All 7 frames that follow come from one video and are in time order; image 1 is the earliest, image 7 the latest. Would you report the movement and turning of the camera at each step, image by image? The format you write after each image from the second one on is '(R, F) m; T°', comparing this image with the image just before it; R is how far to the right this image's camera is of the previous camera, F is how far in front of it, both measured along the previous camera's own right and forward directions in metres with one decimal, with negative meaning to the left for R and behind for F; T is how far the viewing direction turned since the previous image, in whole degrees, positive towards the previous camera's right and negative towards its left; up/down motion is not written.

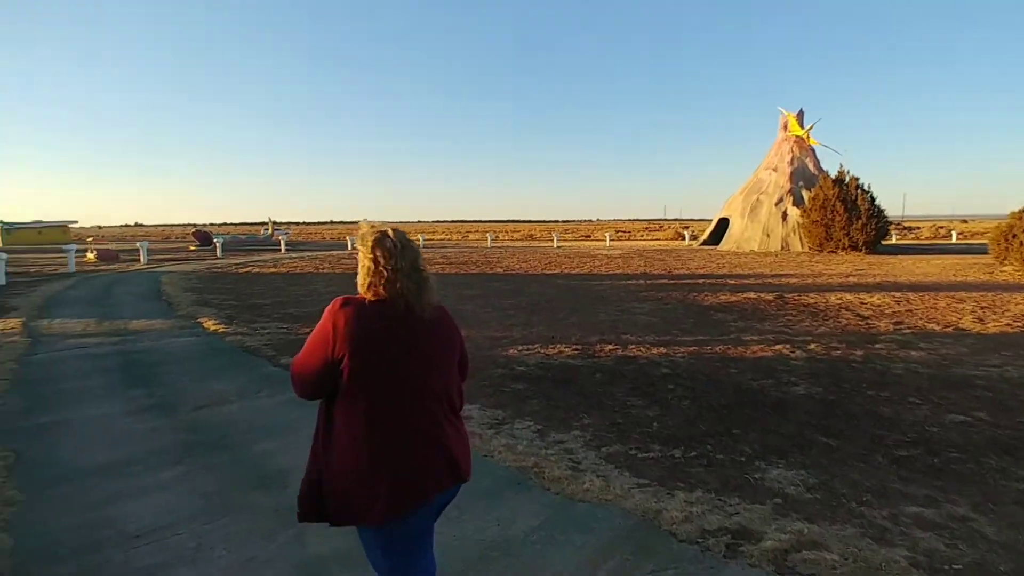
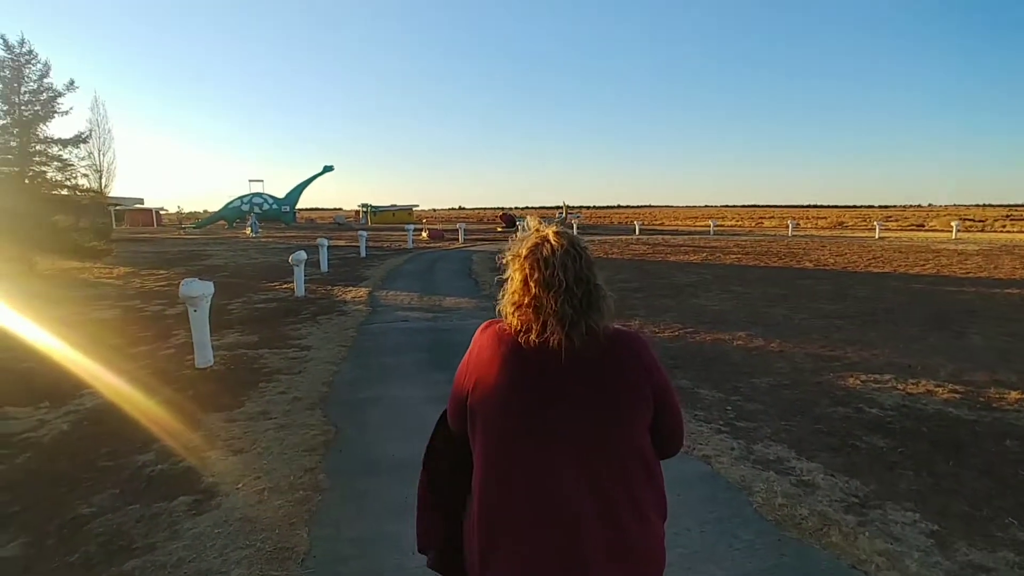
(-0.5, +1.0) m; -27°
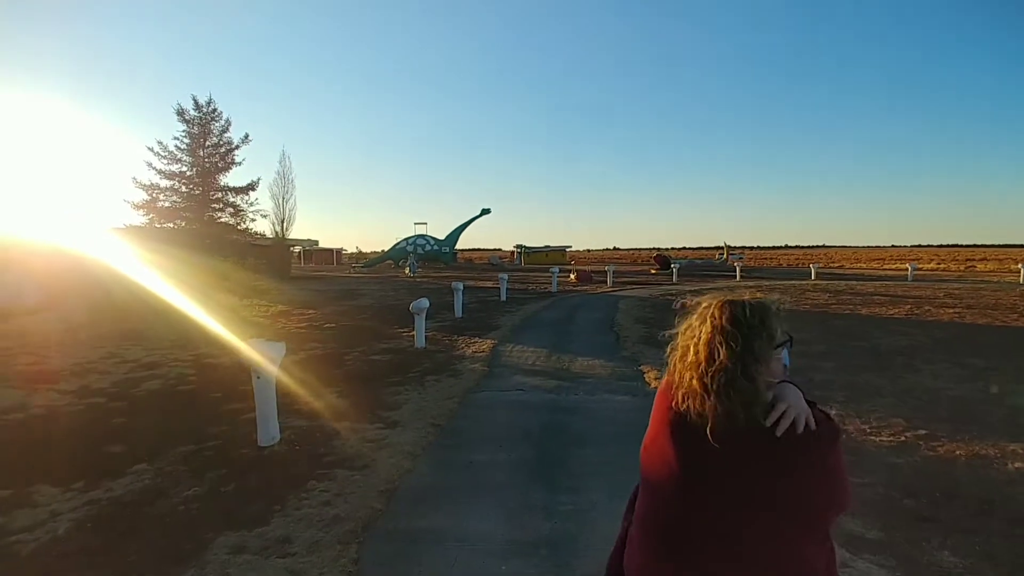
(+0.1, +2.1) m; -15°
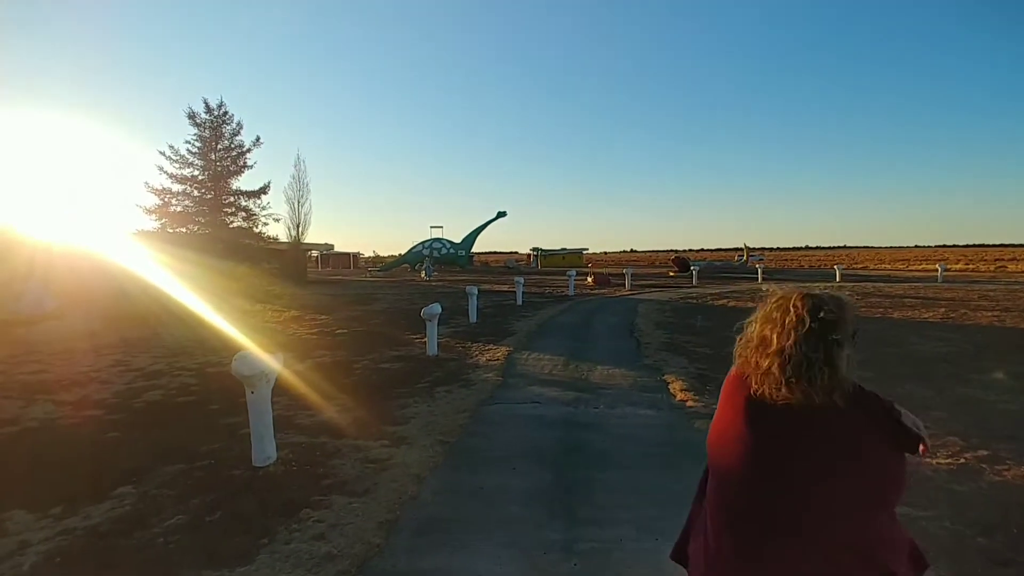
(0.0, +0.5) m; -2°
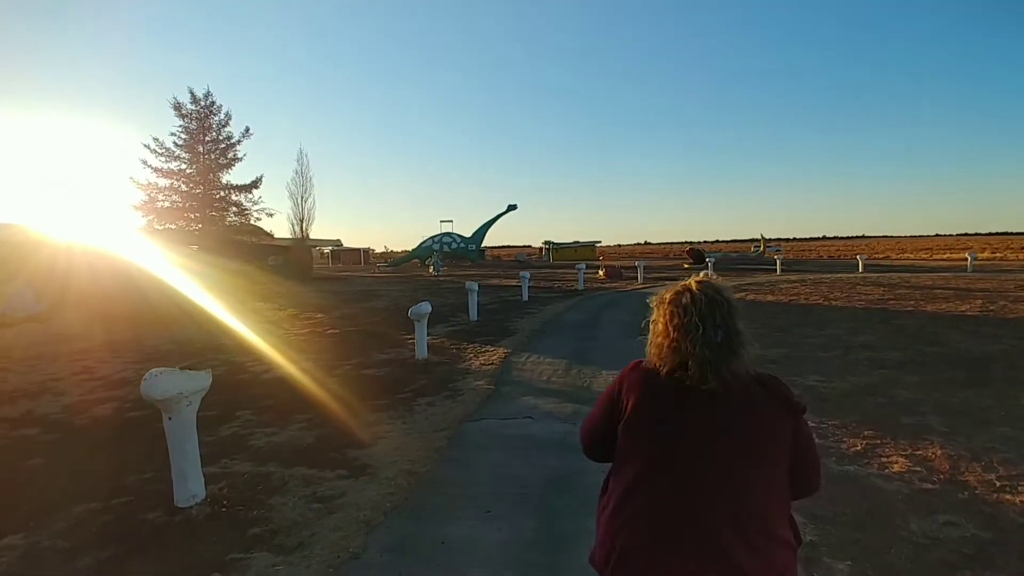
(+0.3, +1.1) m; -1°
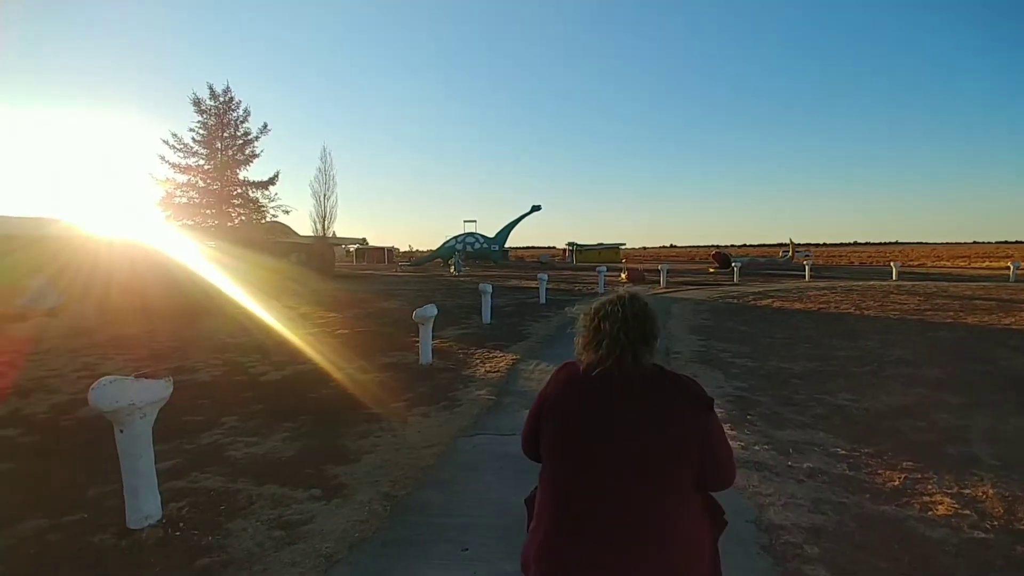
(+0.3, +0.5) m; -2°
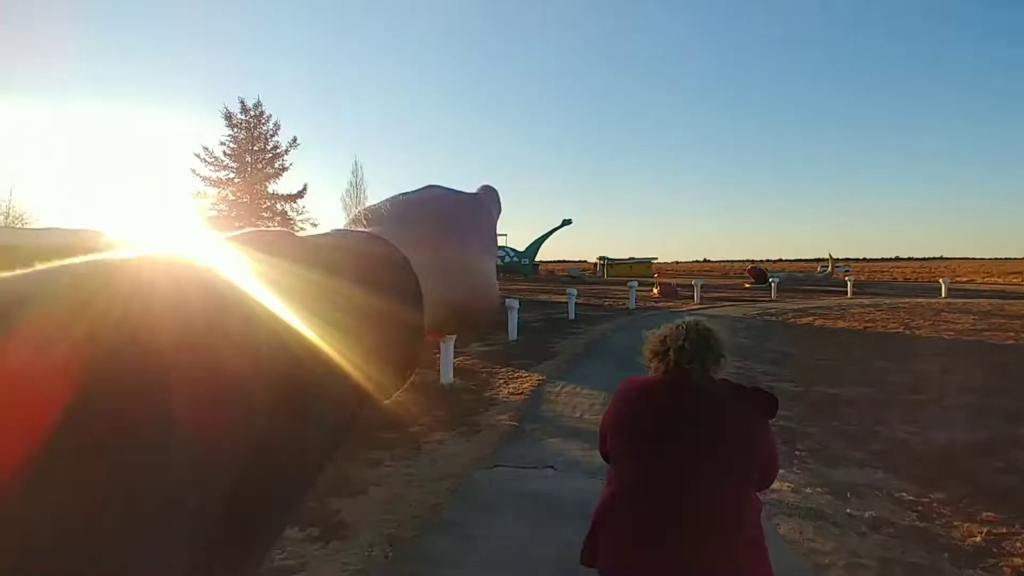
(+0.1, +0.5) m; -3°
